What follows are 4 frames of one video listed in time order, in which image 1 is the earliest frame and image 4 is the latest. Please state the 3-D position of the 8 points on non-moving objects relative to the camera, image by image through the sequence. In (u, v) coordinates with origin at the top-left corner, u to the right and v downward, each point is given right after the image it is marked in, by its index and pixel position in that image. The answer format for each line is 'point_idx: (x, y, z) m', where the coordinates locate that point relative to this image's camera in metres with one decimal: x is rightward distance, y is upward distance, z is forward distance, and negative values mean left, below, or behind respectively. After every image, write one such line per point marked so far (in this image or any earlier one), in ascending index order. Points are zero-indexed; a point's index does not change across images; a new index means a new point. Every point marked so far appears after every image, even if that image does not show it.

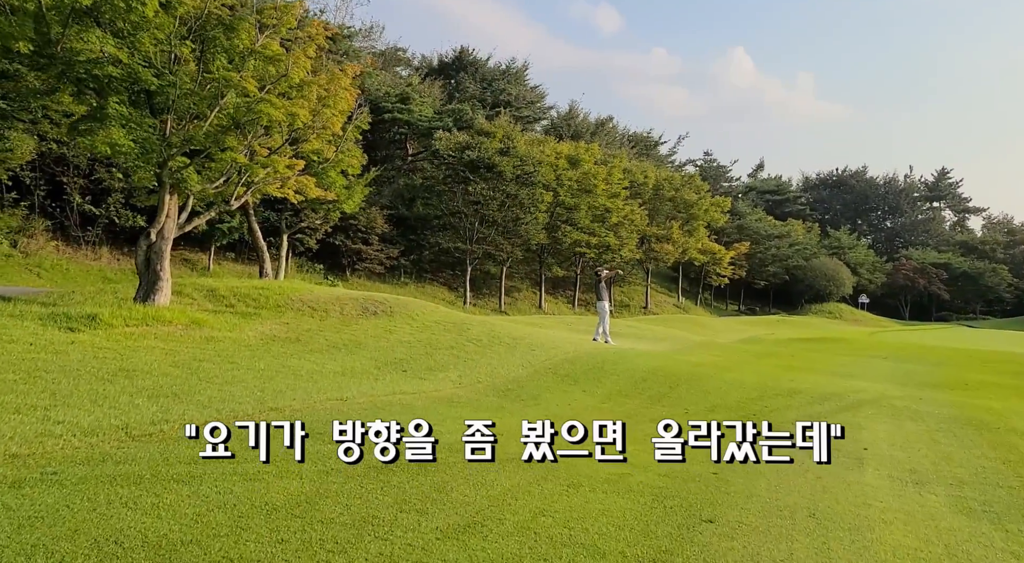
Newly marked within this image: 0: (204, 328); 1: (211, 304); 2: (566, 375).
0: (-4.6, -0.7, +12.7) m
1: (-5.0, -0.4, +14.4) m
2: (+0.8, -1.4, +12.8) m
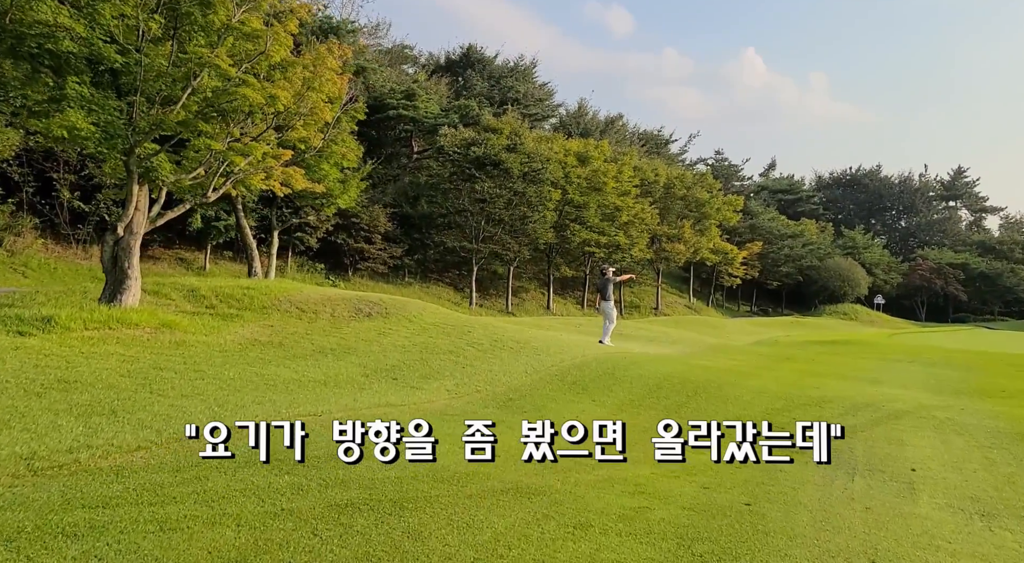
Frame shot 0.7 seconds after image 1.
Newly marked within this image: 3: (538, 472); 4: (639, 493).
0: (-4.6, -0.7, +11.7) m
1: (-5.0, -0.4, +13.3) m
2: (+0.8, -1.4, +11.7) m
3: (+0.2, -1.8, +7.8) m
4: (+1.1, -1.8, +7.3) m
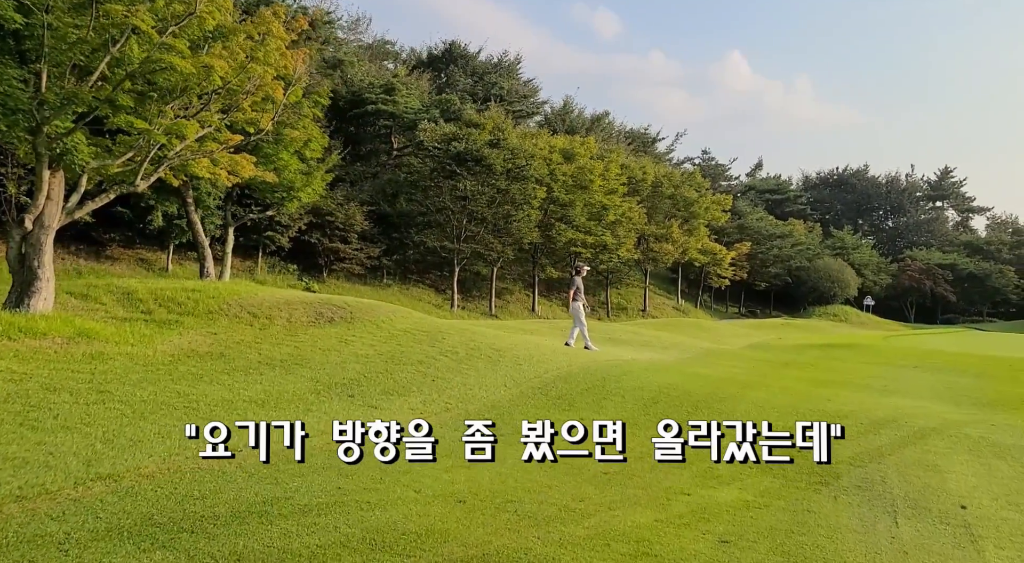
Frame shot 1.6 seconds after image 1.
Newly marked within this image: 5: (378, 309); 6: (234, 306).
0: (-4.9, -0.7, +10.2) m
1: (-5.3, -0.4, +11.8) m
2: (+0.6, -1.4, +10.3) m
3: (0.0, -1.8, +6.4) m
4: (+0.9, -1.8, +5.9) m
5: (-2.2, -0.5, +14.1) m
6: (-4.0, -0.3, +12.5) m
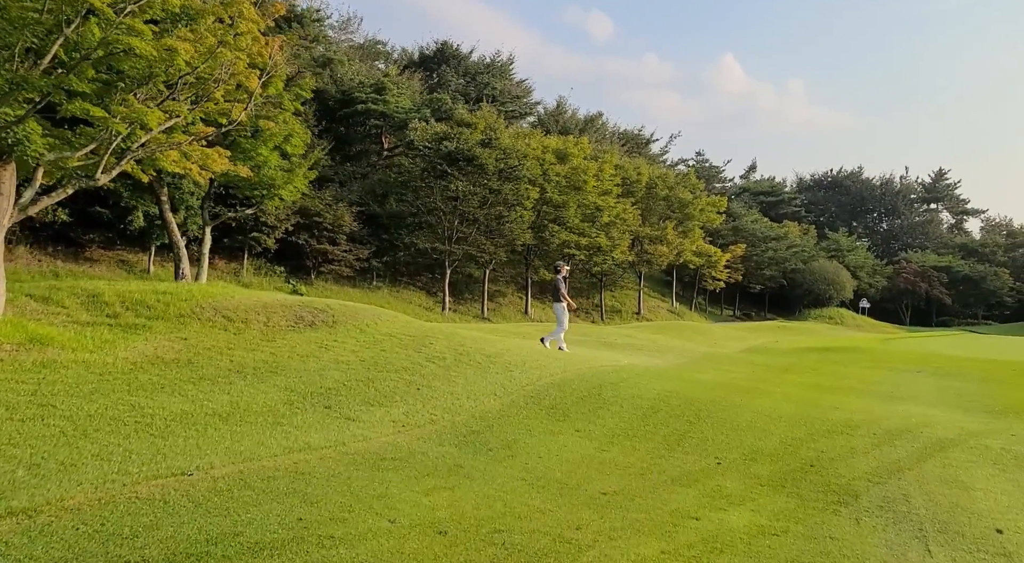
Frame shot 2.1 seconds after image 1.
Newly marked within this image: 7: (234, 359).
0: (-5.0, -0.7, +9.4) m
1: (-5.4, -0.4, +11.1) m
2: (+0.4, -1.4, +9.7) m
3: (-0.1, -1.8, +5.7) m
4: (+0.8, -1.8, +5.3) m
5: (-2.3, -0.5, +13.4) m
6: (-4.1, -0.4, +11.8) m
7: (-3.1, -0.9, +9.8) m
